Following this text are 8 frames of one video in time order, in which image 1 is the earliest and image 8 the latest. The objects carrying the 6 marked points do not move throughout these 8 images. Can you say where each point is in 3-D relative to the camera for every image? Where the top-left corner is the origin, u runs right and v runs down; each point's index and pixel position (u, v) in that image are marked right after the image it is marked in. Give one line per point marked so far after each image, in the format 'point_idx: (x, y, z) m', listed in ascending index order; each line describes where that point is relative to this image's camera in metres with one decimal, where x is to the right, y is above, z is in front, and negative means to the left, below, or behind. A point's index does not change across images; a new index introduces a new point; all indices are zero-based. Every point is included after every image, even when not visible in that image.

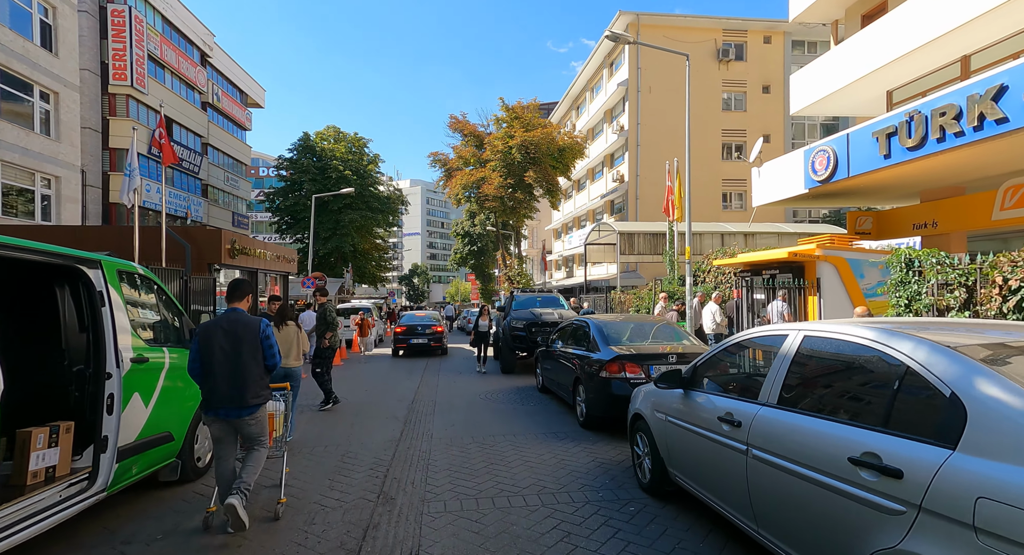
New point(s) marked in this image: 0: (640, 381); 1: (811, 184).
0: (+1.4, -1.1, +6.4) m
1: (+7.6, +2.4, +14.8) m
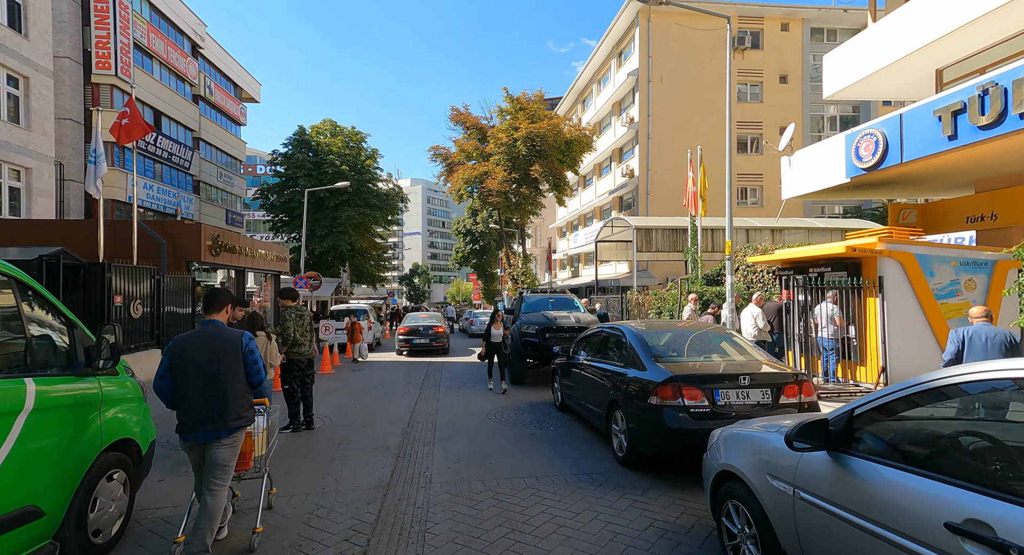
0: (+1.6, -1.1, +4.9) m
1: (+7.8, +2.4, +13.3) m
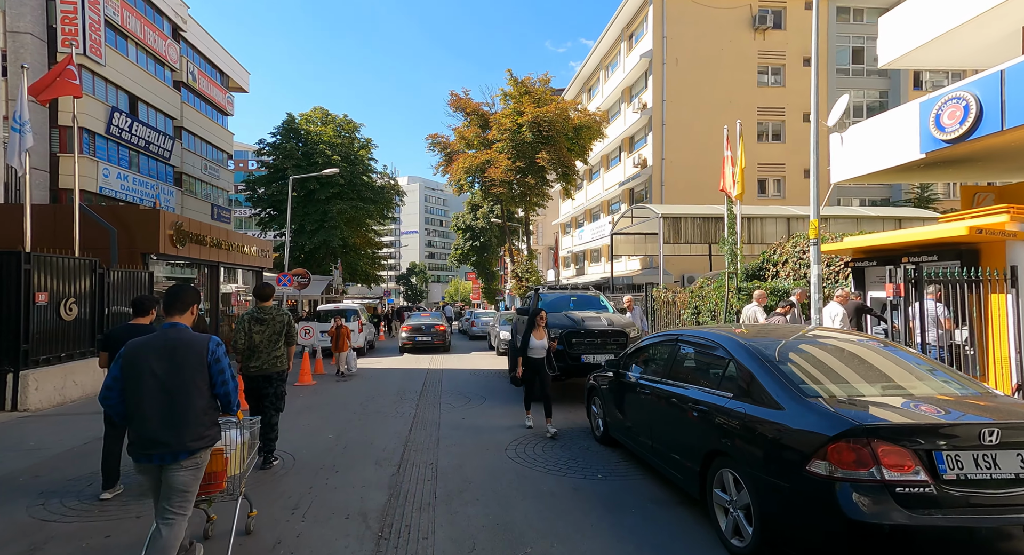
0: (+1.9, -1.0, +2.8) m
1: (+8.1, +2.5, +11.2) m
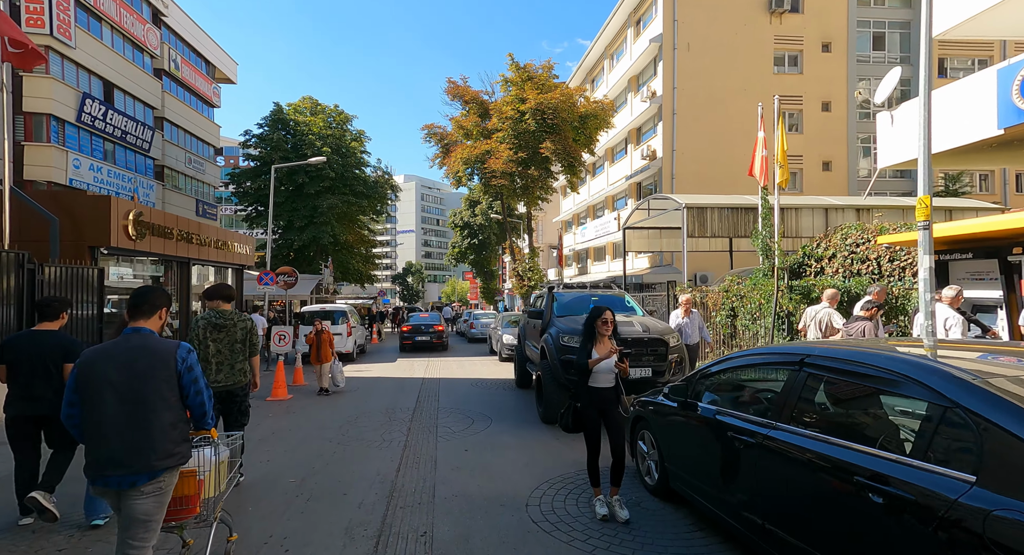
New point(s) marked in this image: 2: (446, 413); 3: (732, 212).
0: (+2.1, -0.9, +1.1) m
1: (+8.3, +2.6, +9.5) m
2: (-1.0, -2.1, +8.9) m
3: (+5.3, +1.6, +14.1) m
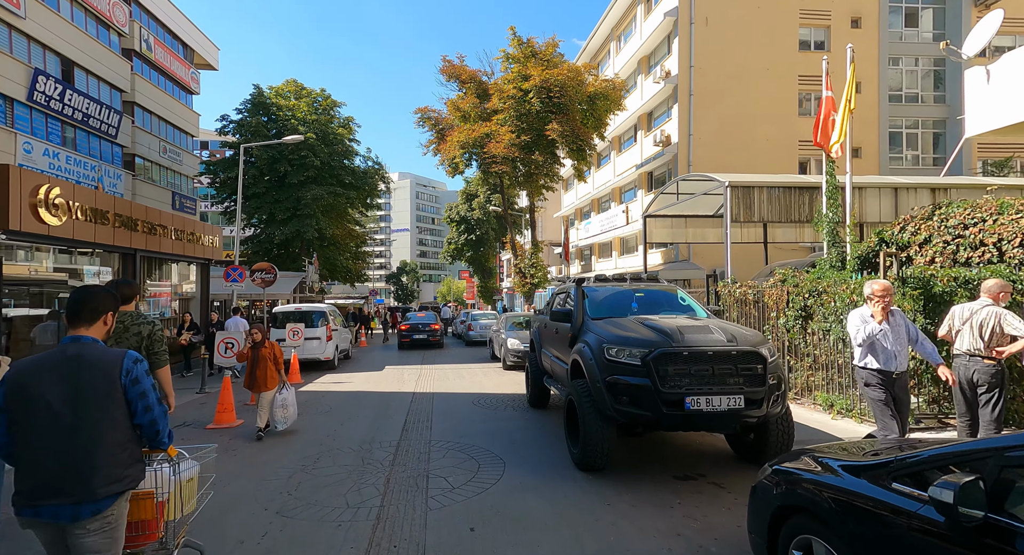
0: (+2.4, -0.8, -1.3) m
1: (+8.5, +2.7, +7.2) m
2: (-0.8, -2.0, +6.5) m
3: (+5.5, +1.8, +11.8) m
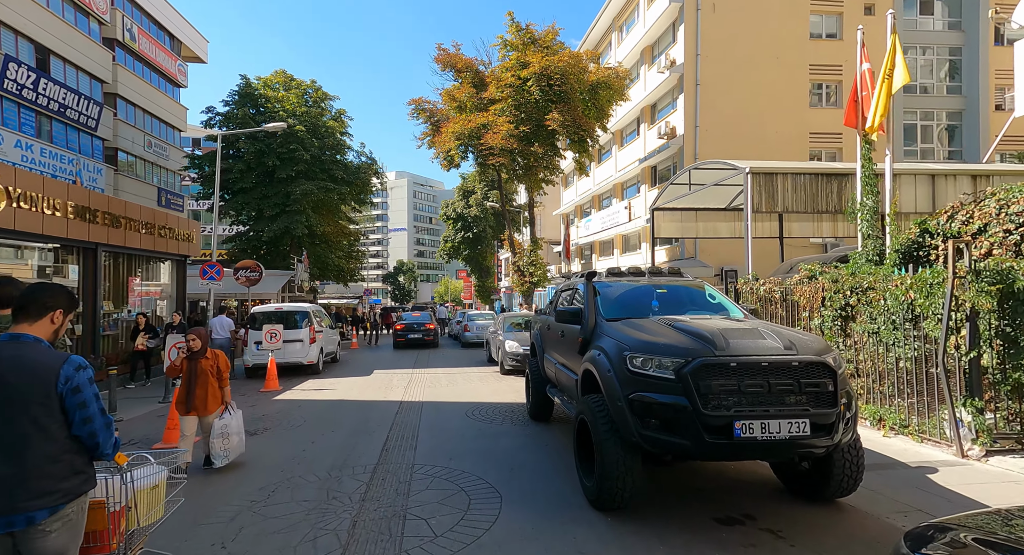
0: (+2.4, -0.7, -2.4) m
1: (+8.4, +2.8, +6.1) m
2: (-0.8, -1.9, +5.4) m
3: (+5.5, +1.8, +10.7) m
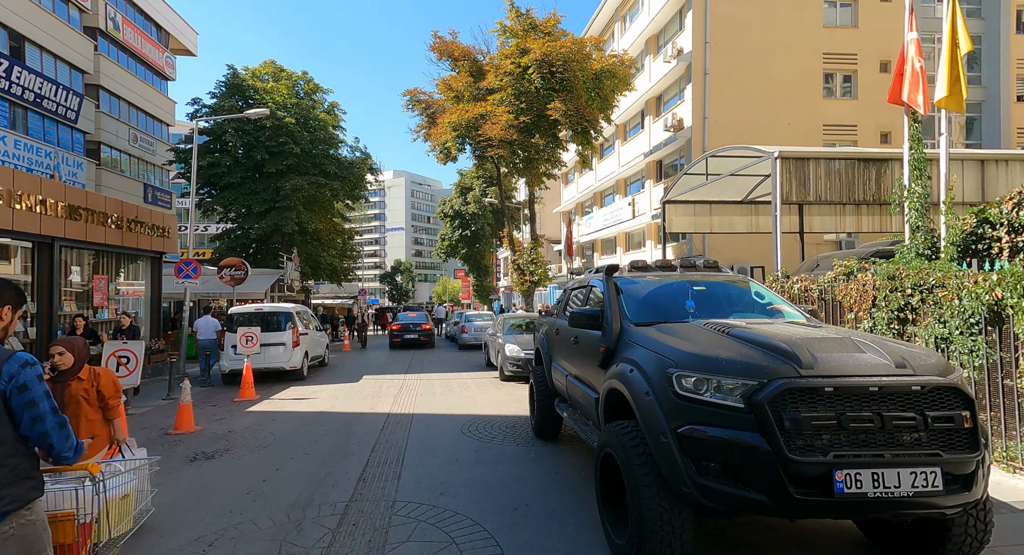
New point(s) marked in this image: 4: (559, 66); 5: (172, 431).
0: (+2.5, -0.7, -3.5) m
1: (+8.5, +2.9, +5.0) m
2: (-0.8, -1.8, +4.3) m
3: (+5.5, +1.9, +9.6) m
4: (+1.6, +7.1, +19.4) m
5: (-4.6, -2.1, +7.9) m
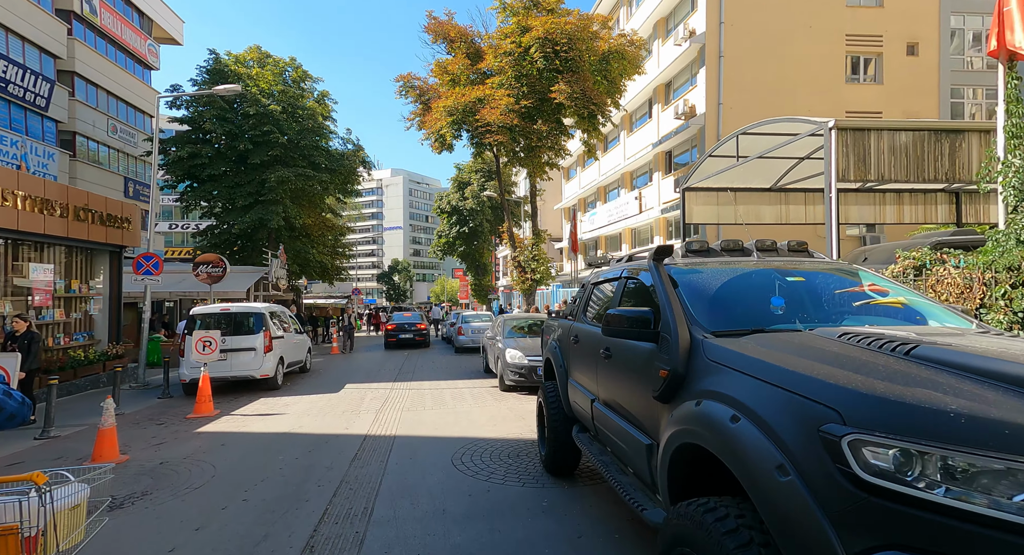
0: (+2.5, -0.6, -5.0) m
1: (+8.5, +3.0, +3.5) m
2: (-0.7, -1.8, +2.7) m
3: (+5.5, +2.0, +8.0) m
4: (+1.6, +7.1, +17.8) m
5: (-4.6, -2.0, +6.3) m
